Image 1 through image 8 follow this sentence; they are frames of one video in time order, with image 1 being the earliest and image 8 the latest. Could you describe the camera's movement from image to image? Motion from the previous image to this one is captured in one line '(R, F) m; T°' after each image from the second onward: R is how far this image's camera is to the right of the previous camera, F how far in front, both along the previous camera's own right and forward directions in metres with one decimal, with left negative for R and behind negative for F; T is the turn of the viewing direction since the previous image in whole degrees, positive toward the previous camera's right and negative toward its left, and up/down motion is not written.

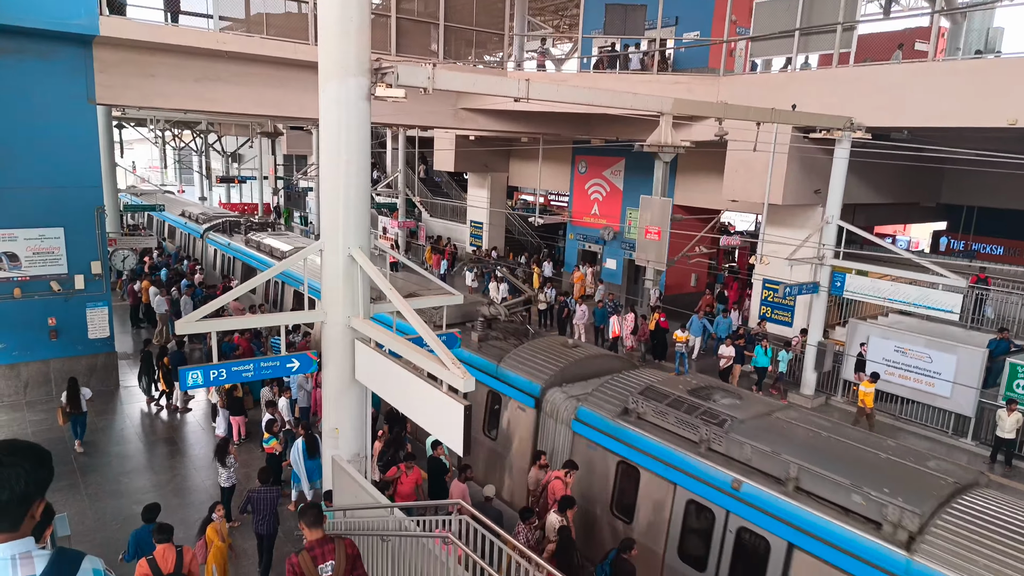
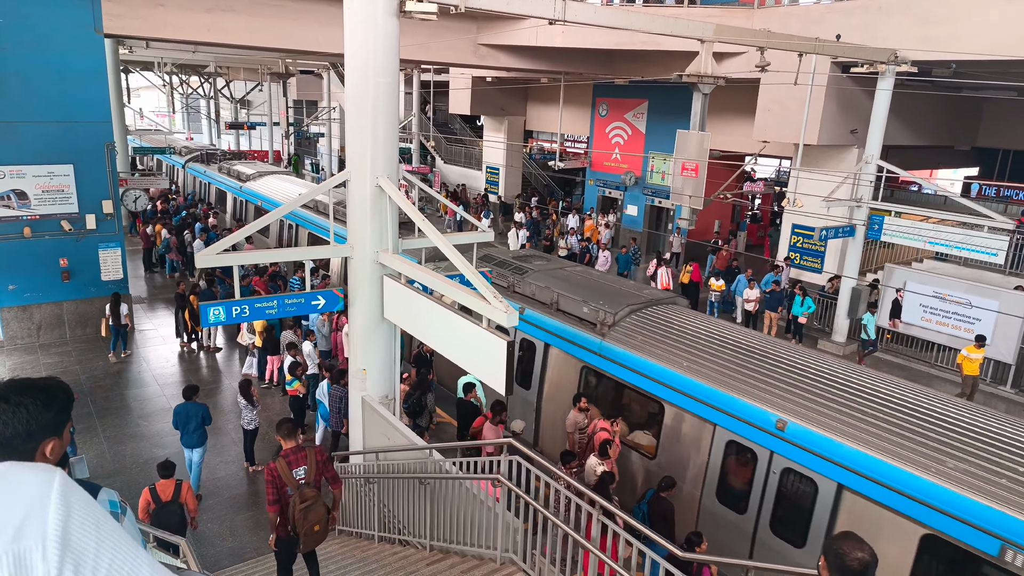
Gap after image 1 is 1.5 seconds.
(-0.3, +0.5) m; -1°
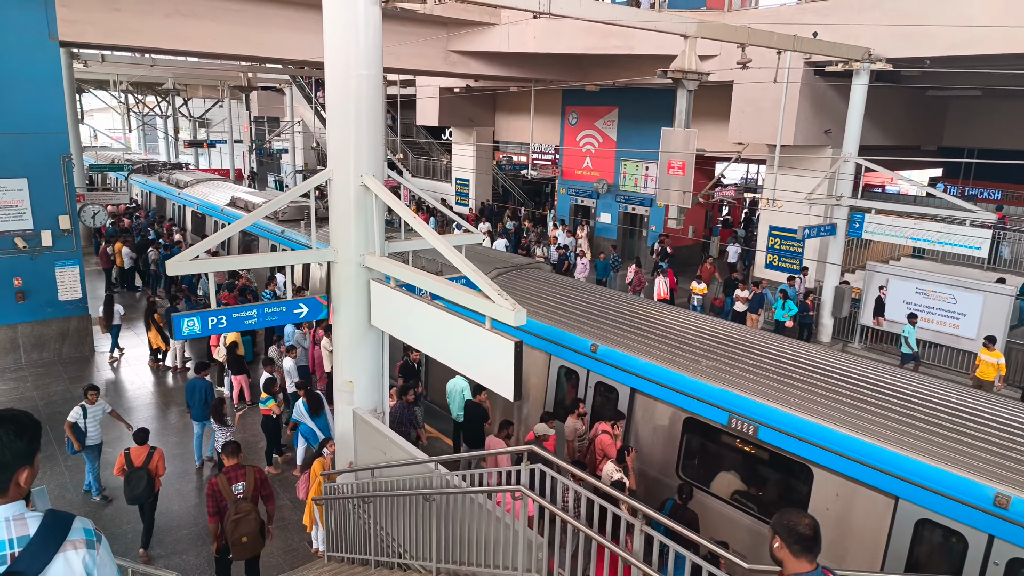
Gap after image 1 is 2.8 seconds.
(-0.3, +0.4) m; +3°
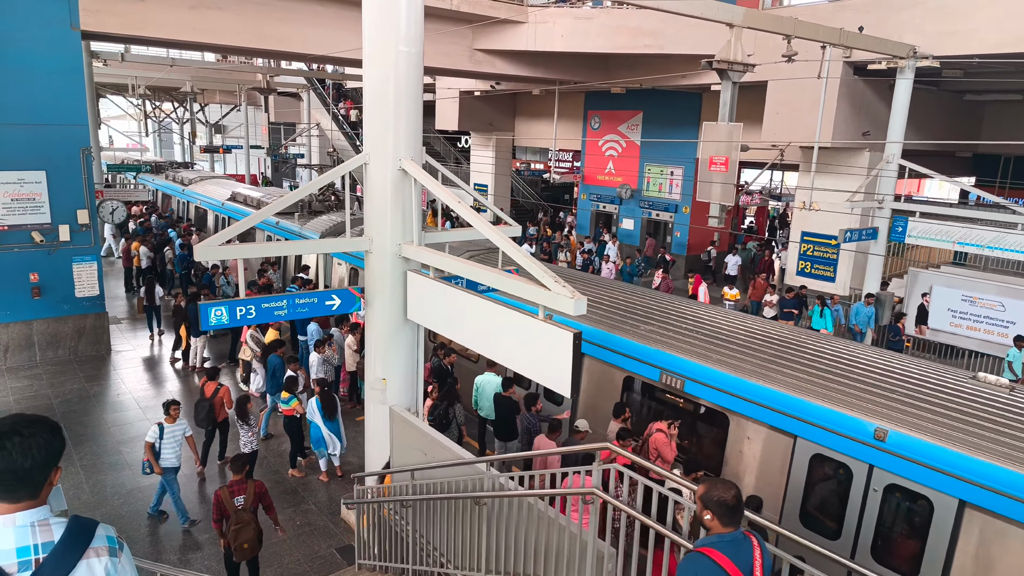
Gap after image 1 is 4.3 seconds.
(-0.4, +0.4) m; -1°
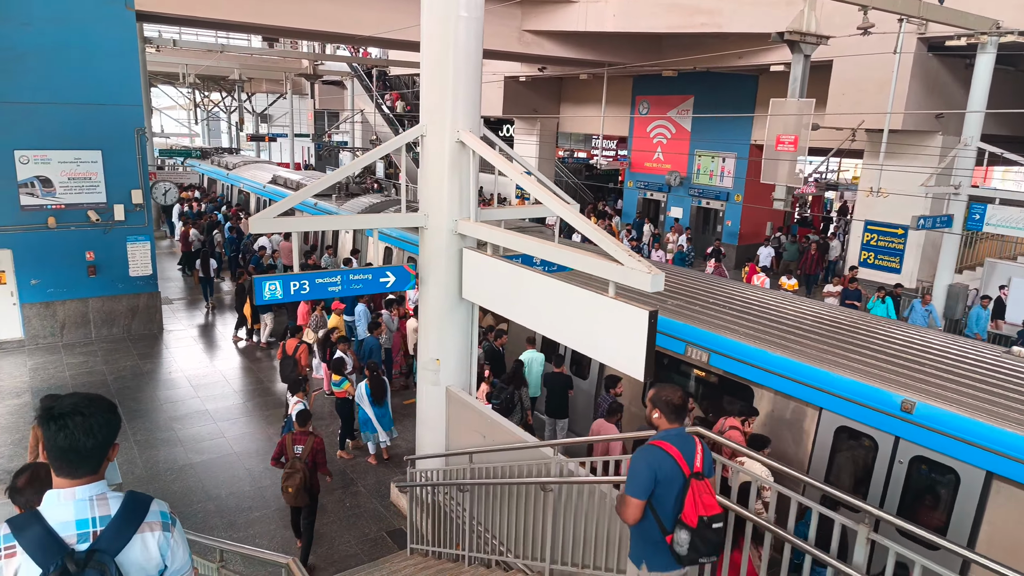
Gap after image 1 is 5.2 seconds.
(-0.2, +0.3) m; -3°
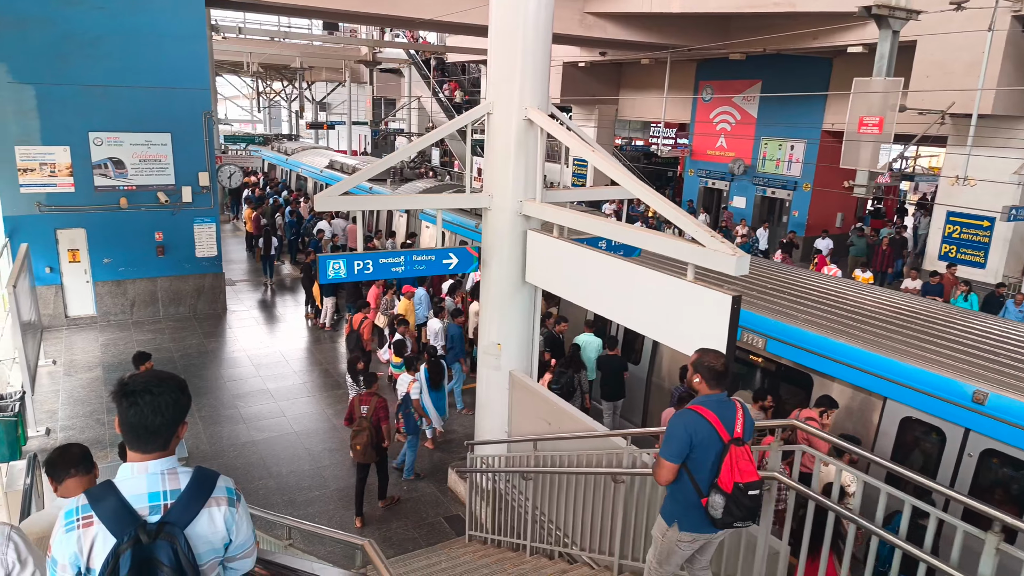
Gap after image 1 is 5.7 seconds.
(-0.1, +0.2) m; -4°
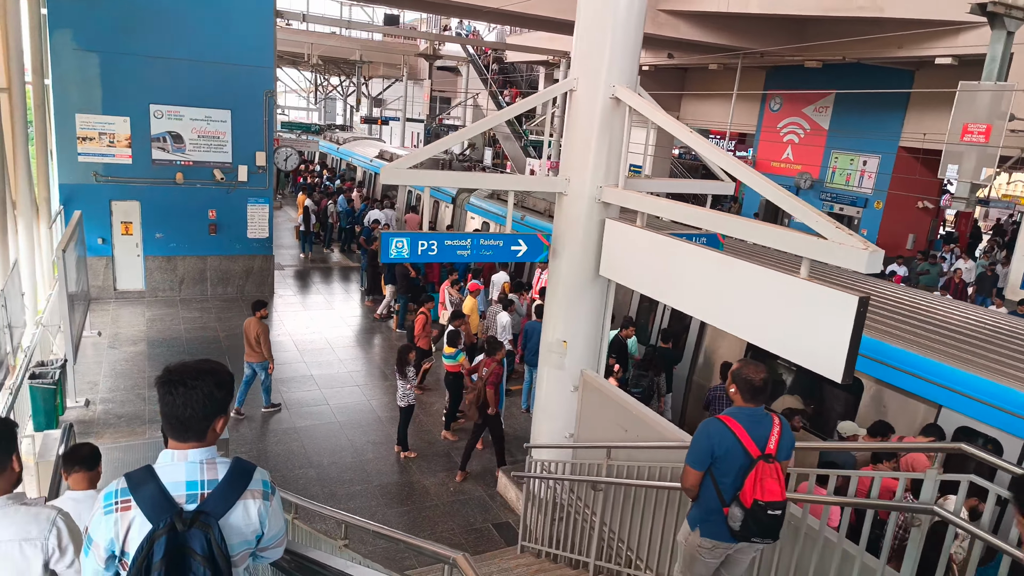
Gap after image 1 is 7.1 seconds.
(-0.3, +0.5) m; -3°
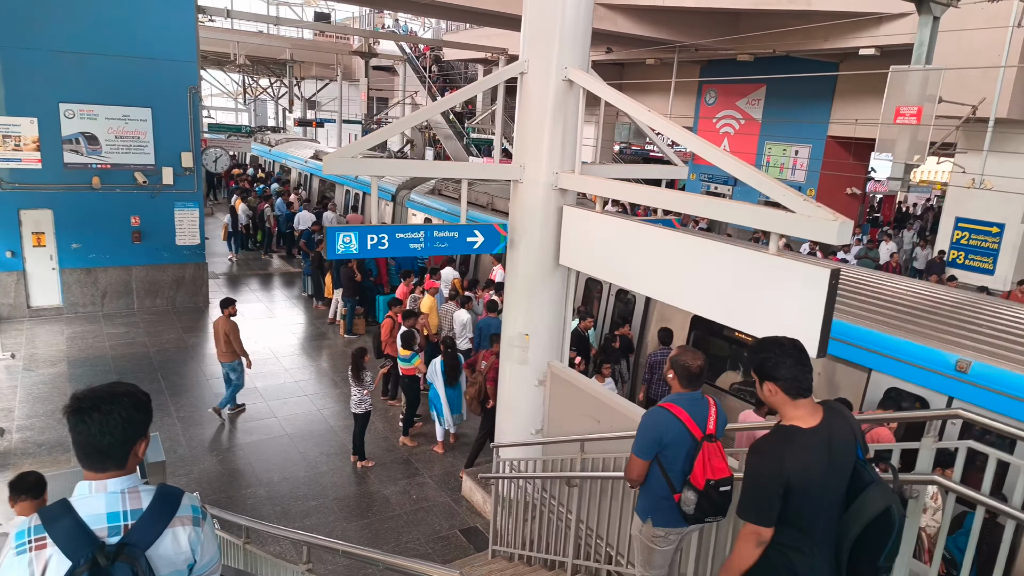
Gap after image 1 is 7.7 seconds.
(-0.2, +0.3) m; +5°
